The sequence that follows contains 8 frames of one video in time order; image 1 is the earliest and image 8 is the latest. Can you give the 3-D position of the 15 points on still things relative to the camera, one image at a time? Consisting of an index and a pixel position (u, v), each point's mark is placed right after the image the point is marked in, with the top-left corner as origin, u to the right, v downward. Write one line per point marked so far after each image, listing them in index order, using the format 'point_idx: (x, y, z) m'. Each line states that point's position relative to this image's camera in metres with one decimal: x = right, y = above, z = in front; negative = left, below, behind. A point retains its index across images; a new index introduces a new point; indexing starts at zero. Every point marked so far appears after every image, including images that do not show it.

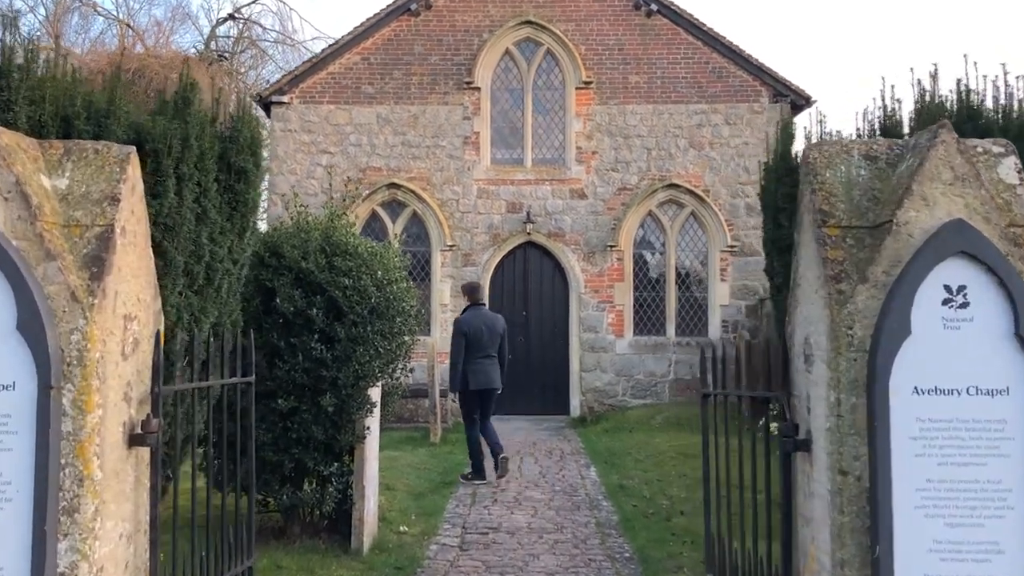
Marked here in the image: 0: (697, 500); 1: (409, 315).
0: (+1.5, -1.7, +7.5) m
1: (-0.7, -0.2, +6.2) m
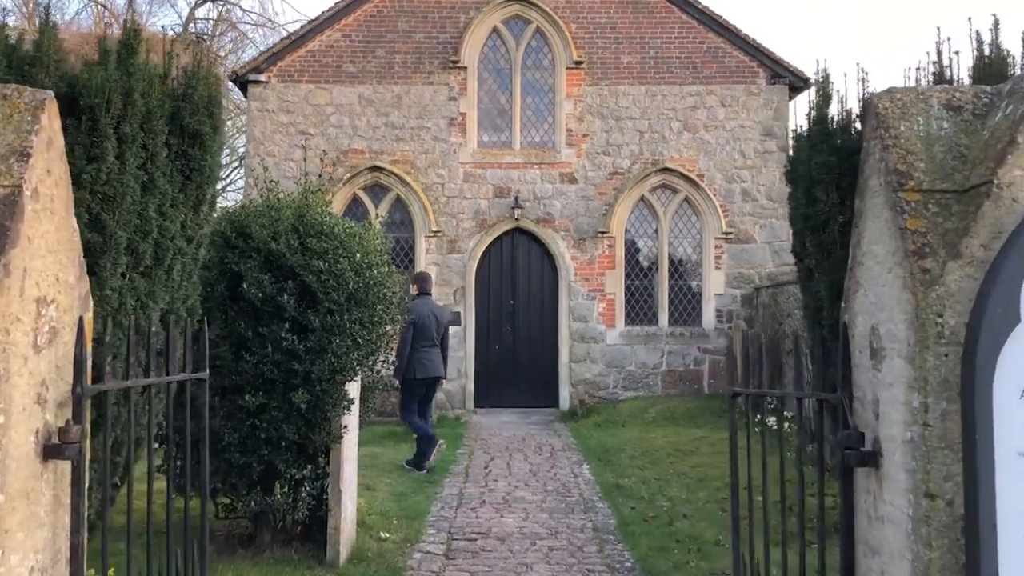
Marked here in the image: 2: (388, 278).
0: (+1.4, -1.6, +7.0) m
1: (-0.8, -0.1, +5.6) m
2: (-0.8, +0.1, +5.7) m
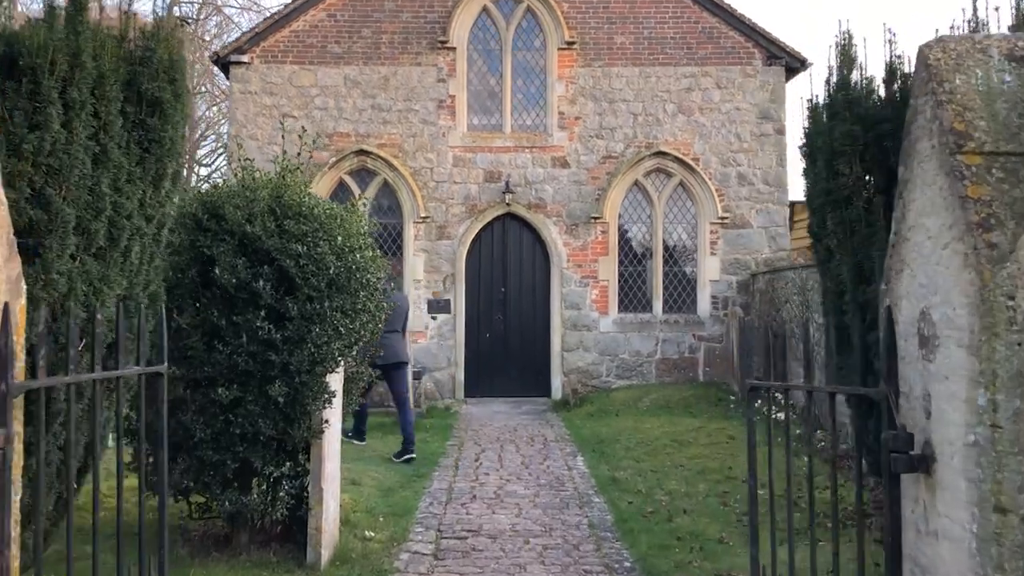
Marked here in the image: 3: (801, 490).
0: (+1.4, -1.5, +6.8) m
1: (-0.8, 0.0, +5.3) m
2: (-0.8, +0.2, +5.4) m
3: (+2.2, -1.5, +6.9) m
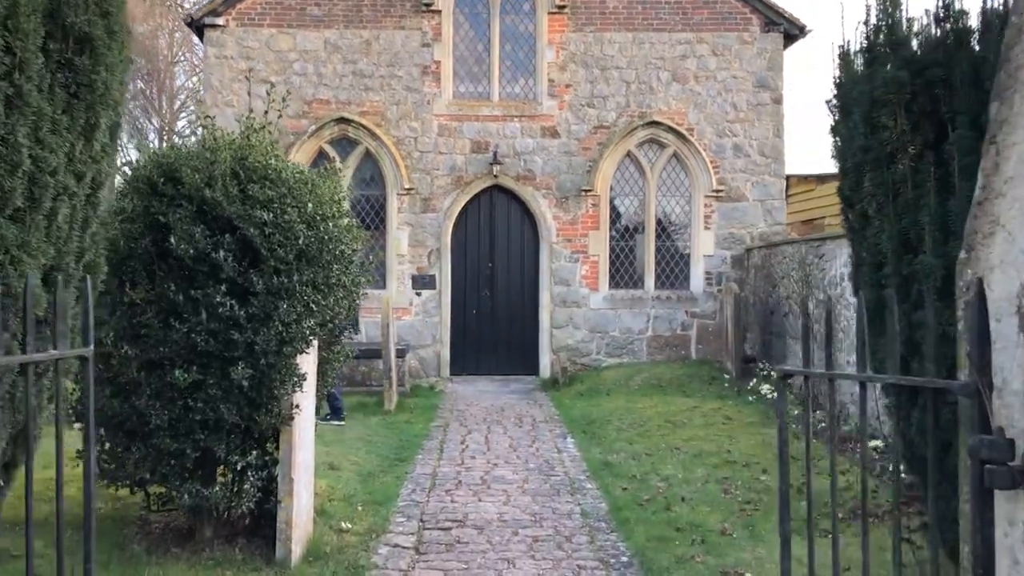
0: (+1.3, -1.4, +6.4) m
1: (-0.9, +0.1, +4.9) m
2: (-0.9, +0.3, +4.9) m
3: (+2.1, -1.3, +6.5) m
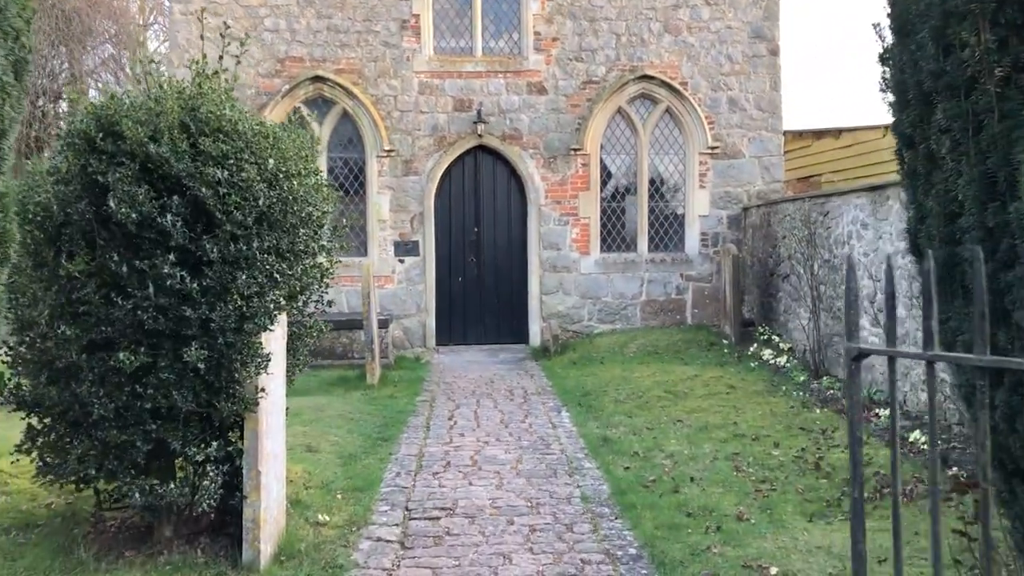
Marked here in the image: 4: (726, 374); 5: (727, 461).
0: (+1.3, -1.1, +5.9) m
1: (-0.9, +0.3, +4.3) m
2: (-0.9, +0.5, +4.4) m
3: (+2.0, -1.1, +6.0) m
4: (+2.0, -0.8, +8.7) m
5: (+1.4, -1.1, +5.9) m
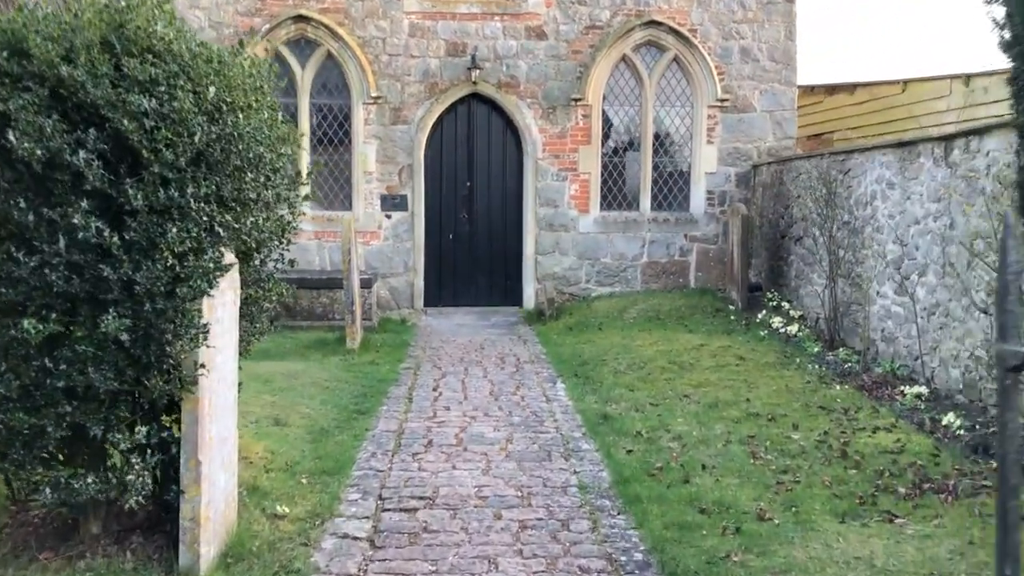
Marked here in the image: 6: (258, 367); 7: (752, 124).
0: (+1.2, -0.9, +5.3) m
1: (-0.9, +0.5, +3.6) m
2: (-1.0, +0.6, +3.7) m
3: (+2.0, -0.9, +5.4) m
4: (+2.0, -0.5, +8.1) m
5: (+1.3, -0.9, +5.3) m
6: (-2.0, -0.6, +7.2) m
7: (+2.9, +2.0, +11.2) m
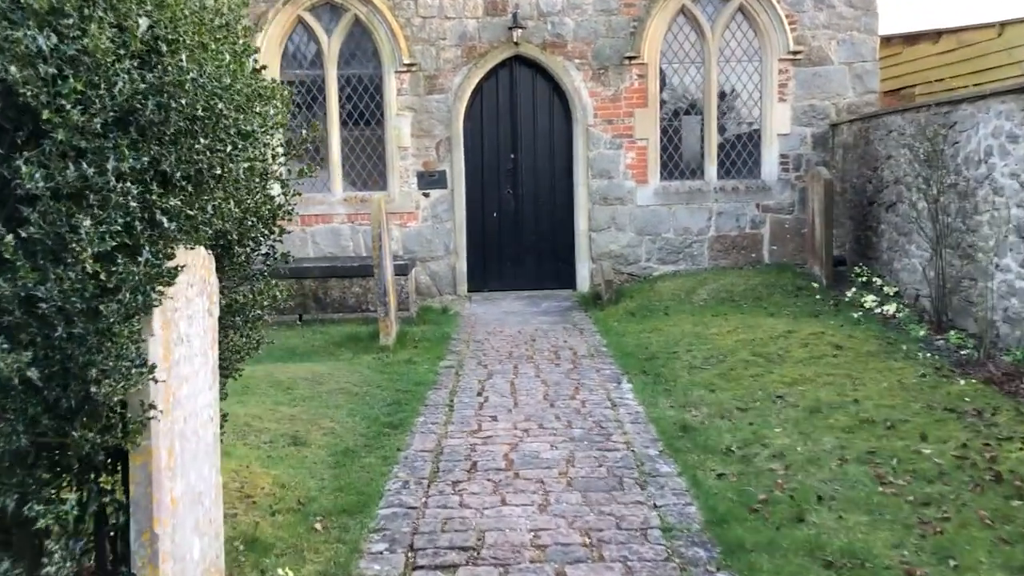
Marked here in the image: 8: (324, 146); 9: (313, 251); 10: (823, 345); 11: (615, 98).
0: (+1.5, -0.8, +4.2) m
1: (-0.8, +0.4, +2.6) m
2: (-0.8, +0.6, +2.7) m
3: (+2.3, -0.8, +4.3) m
4: (+2.4, -0.3, +7.0) m
5: (+1.6, -0.8, +4.2) m
6: (-1.6, -0.6, +6.3) m
7: (+3.5, +2.3, +10.0) m
8: (-2.0, +1.5, +9.8) m
9: (-2.1, +0.4, +9.7) m
10: (+2.2, -0.4, +6.5) m
11: (+1.1, +2.0, +9.8) m
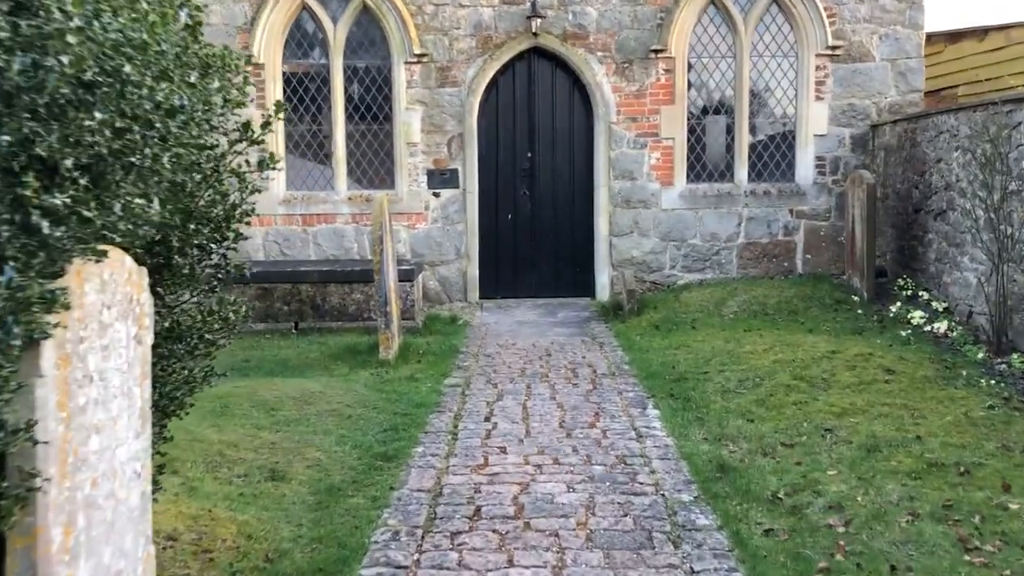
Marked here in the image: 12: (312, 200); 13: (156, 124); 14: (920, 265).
0: (+1.5, -0.9, +3.6) m
1: (-0.8, +0.4, +2.0) m
2: (-0.8, +0.6, +2.1) m
3: (+2.3, -0.9, +3.6) m
4: (+2.5, -0.4, +6.3) m
5: (+1.6, -0.9, +3.6) m
6: (-1.5, -0.6, +5.7) m
7: (+3.6, +2.2, +9.3) m
8: (-1.8, +1.5, +9.2) m
9: (-2.0, +0.4, +9.1) m
10: (+2.3, -0.5, +5.8) m
11: (+1.3, +1.9, +9.2) m
12: (-2.0, +0.9, +9.1) m
13: (-0.8, +0.4, +2.1) m
14: (+3.6, +0.2, +8.2) m
